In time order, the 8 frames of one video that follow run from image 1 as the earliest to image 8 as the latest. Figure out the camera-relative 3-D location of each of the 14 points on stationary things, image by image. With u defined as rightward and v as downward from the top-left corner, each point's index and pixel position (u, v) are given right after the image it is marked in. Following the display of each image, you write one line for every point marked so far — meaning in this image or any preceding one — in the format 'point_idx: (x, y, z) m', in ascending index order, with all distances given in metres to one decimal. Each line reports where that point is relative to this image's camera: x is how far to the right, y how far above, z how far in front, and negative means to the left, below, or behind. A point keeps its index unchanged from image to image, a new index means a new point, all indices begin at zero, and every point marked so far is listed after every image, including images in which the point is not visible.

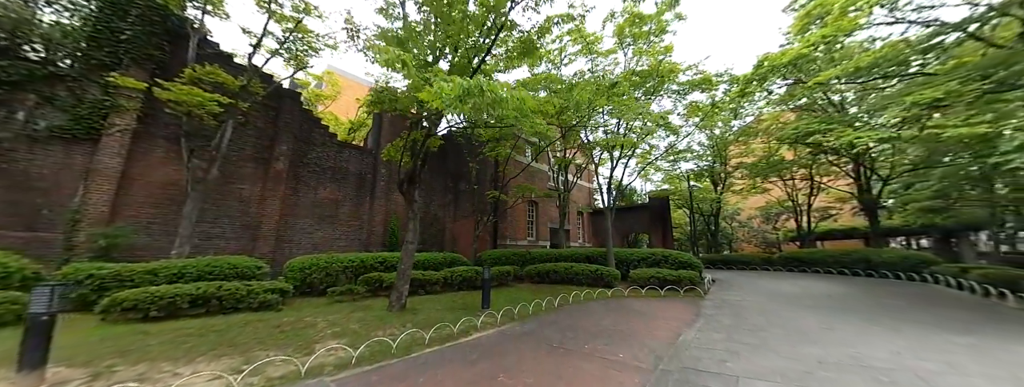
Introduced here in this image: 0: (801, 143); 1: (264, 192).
0: (+13.7, +2.6, +14.2) m
1: (-8.1, 0.0, +9.9) m
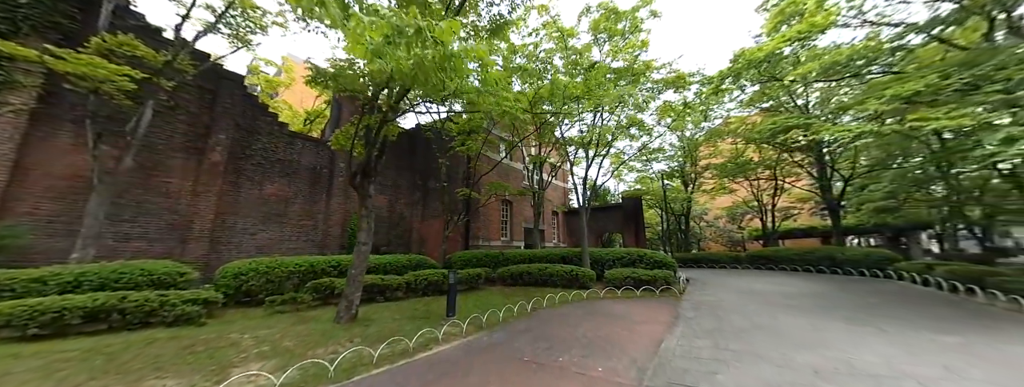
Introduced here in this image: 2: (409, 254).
0: (+12.4, +2.6, +14.7) m
1: (-8.9, +0.2, +8.6) m
2: (-3.6, -2.1, +10.2) m
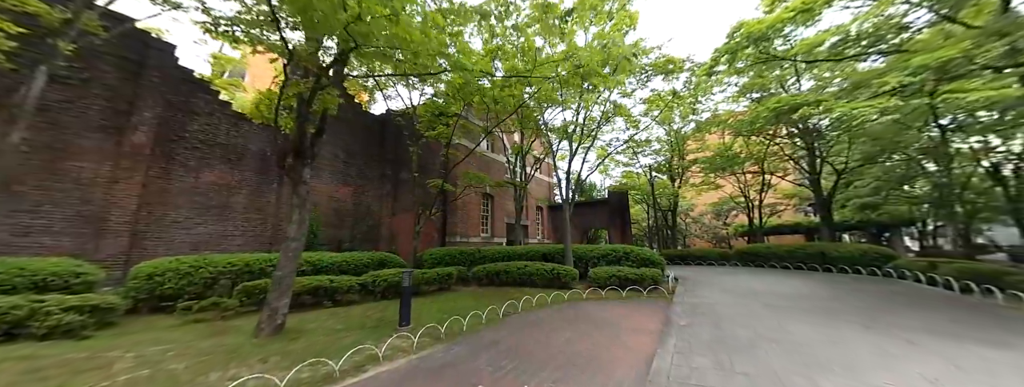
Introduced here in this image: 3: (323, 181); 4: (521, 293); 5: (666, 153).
0: (+11.5, +2.8, +14.2) m
1: (-9.6, +0.5, +7.3) m
2: (-4.4, -1.8, +9.1) m
3: (-6.3, +0.4, +10.2) m
4: (+0.3, -2.7, +8.1) m
5: (+9.1, +2.4, +17.7) m
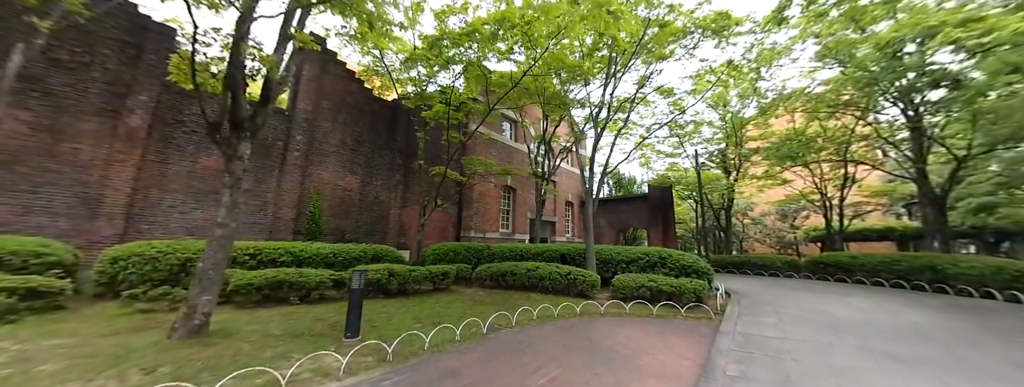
0: (+12.3, +3.0, +11.2) m
1: (-9.5, +0.9, +7.2) m
2: (-4.2, -1.4, +8.4) m
3: (-5.9, +0.8, +9.6) m
4: (+0.3, -2.5, +6.8) m
5: (+10.4, +2.6, +15.0) m
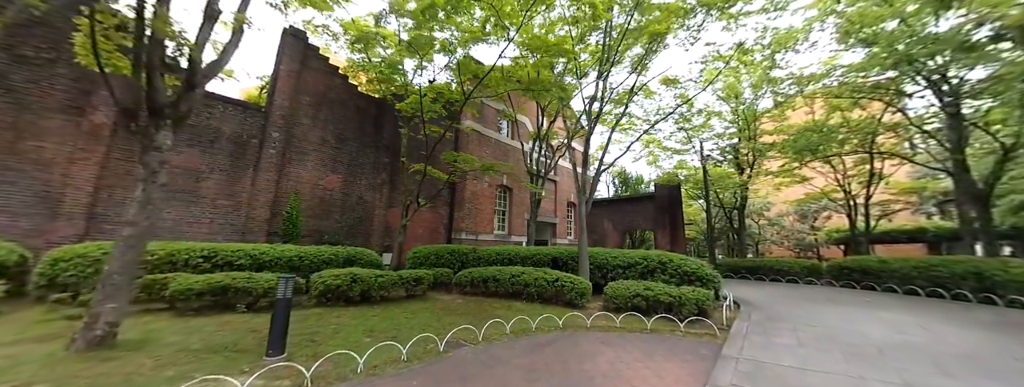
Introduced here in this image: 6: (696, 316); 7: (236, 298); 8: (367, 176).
0: (+12.0, +3.1, +10.1) m
1: (-10.0, +0.9, +6.9) m
2: (-4.5, -1.4, +7.8) m
3: (-6.3, +0.8, +9.2) m
4: (-0.1, -2.4, +6.1) m
5: (+10.2, +2.7, +14.0) m
6: (+3.2, -2.1, +5.3) m
7: (-4.8, -1.8, +5.2) m
8: (-5.1, +0.6, +10.4) m
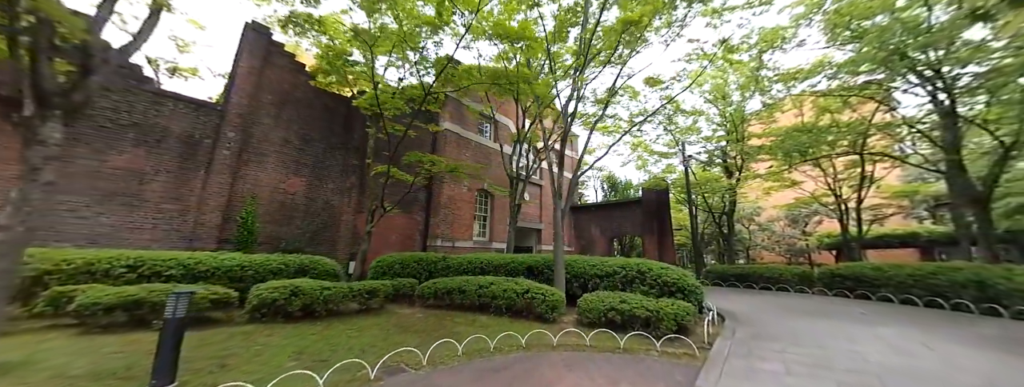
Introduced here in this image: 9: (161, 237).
0: (+11.3, +3.0, +9.8) m
1: (-10.6, +0.9, +6.2) m
2: (-5.2, -1.5, +7.2) m
3: (-7.0, +0.7, +8.6) m
4: (-0.8, -2.4, +5.5) m
5: (+9.5, +2.5, +13.6) m
6: (+2.6, -2.2, +4.7) m
7: (-5.4, -1.9, +4.5) m
8: (-5.8, +0.5, +9.8) m
9: (-8.2, -1.0, +7.1) m
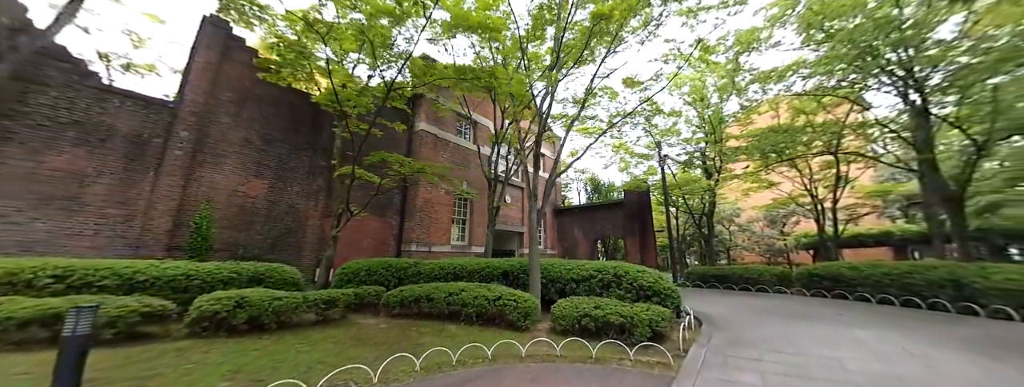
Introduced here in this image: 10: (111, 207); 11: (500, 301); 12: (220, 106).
0: (+10.6, +3.0, +9.9) m
1: (-11.2, +0.8, +5.5) m
2: (-5.8, -1.5, +6.7) m
3: (-7.6, +0.6, +8.0) m
4: (-1.3, -2.5, +5.1) m
5: (+8.6, +2.4, +13.7) m
6: (+2.1, -2.2, +4.5) m
7: (-5.9, -1.9, +4.0) m
8: (-6.5, +0.4, +9.3) m
9: (-8.8, -1.1, +6.4) m
10: (-8.9, -0.3, +6.6) m
11: (-0.2, -2.0, +5.5) m
12: (-7.9, +2.4, +8.1) m
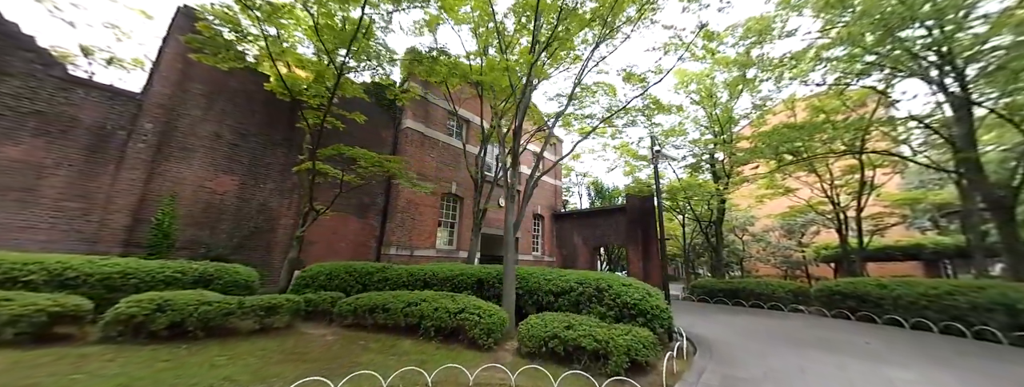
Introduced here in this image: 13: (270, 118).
0: (+10.2, +2.8, +8.9) m
1: (-11.8, +1.0, +5.3) m
2: (-6.4, -1.4, +6.2) m
3: (-8.1, +0.7, +7.6) m
4: (-1.9, -2.4, +4.4) m
5: (+8.4, +2.2, +12.8) m
6: (+1.5, -2.1, +3.7) m
7: (-6.5, -1.8, +3.5) m
8: (-7.0, +0.4, +8.8) m
9: (-9.3, -1.0, +6.1) m
10: (-9.4, -0.2, +6.3) m
11: (-0.8, -2.0, +4.8) m
12: (-8.3, +2.5, +7.8) m
13: (-7.2, +2.3, +9.1) m
